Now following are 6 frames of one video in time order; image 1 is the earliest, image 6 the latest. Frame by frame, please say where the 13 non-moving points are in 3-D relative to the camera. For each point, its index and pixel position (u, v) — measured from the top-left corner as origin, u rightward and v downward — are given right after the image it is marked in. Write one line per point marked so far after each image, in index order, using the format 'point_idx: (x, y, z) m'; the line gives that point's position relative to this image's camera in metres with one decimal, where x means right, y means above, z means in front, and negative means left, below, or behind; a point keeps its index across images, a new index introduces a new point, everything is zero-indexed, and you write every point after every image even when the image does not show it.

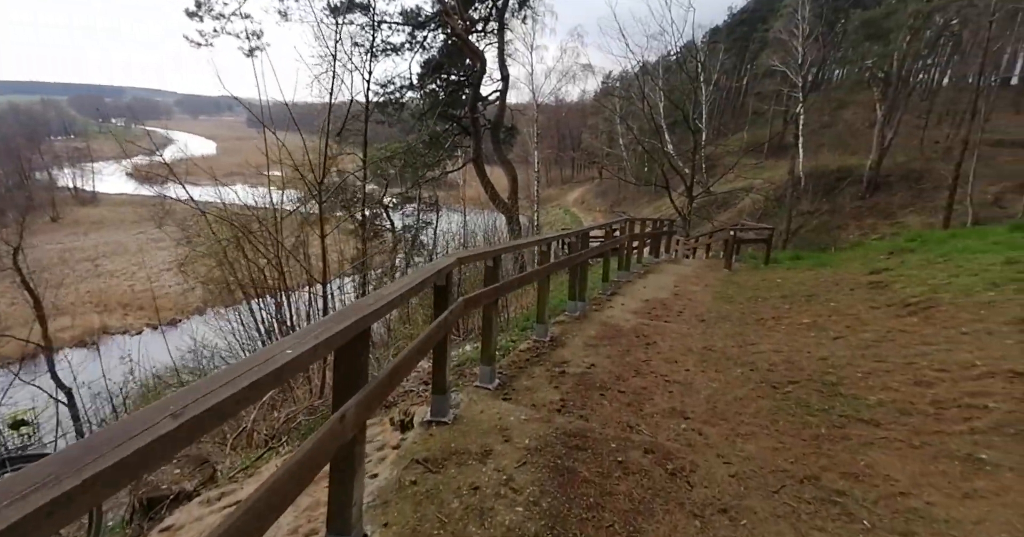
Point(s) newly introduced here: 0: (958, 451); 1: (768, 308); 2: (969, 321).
0: (+2.2, -0.9, +2.6) m
1: (+3.2, -0.5, +6.5) m
2: (+3.8, -0.4, +4.3) m
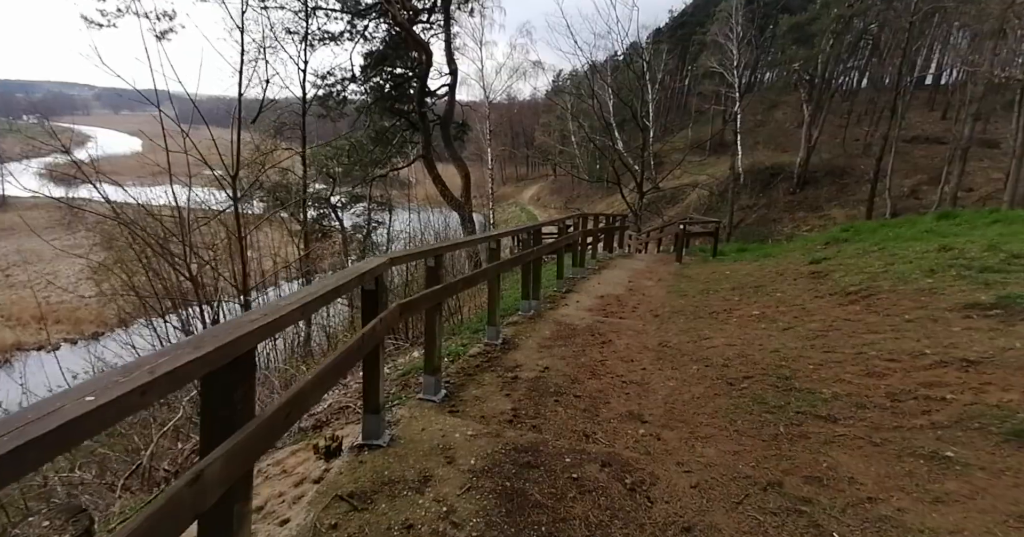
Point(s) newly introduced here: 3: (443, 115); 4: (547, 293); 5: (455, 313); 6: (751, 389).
0: (+1.9, -0.8, +2.5) m
1: (+2.6, -0.4, +6.5) m
2: (+3.3, -0.3, +4.3) m
3: (-2.3, +5.1, +17.6) m
4: (+0.5, -0.4, +7.7) m
5: (-0.8, -0.6, +7.3) m
6: (+1.6, -0.8, +3.4) m
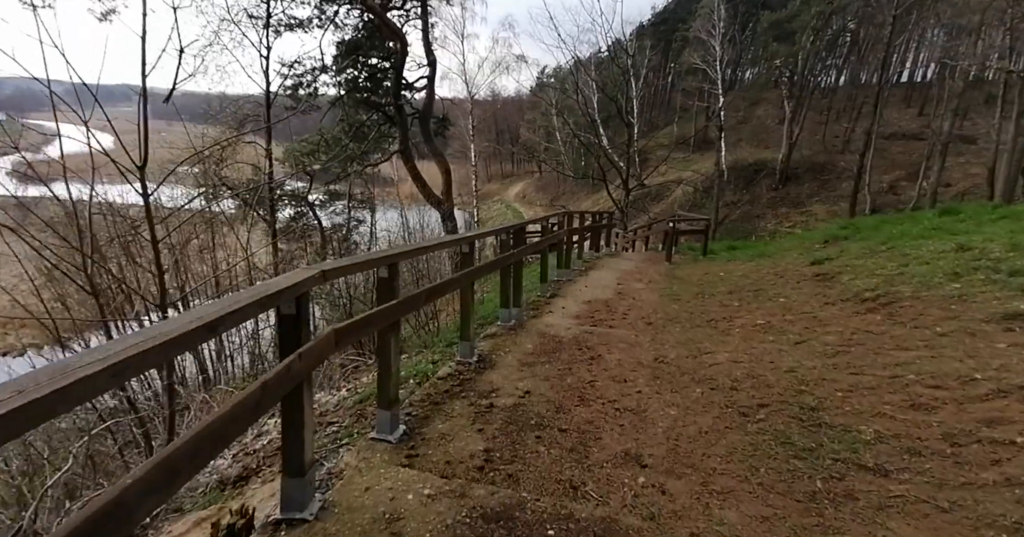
0: (+1.8, -0.9, +1.9) m
1: (+2.3, -0.4, +5.9) m
2: (+3.2, -0.3, +3.8) m
3: (-2.9, +5.1, +16.9) m
4: (+0.2, -0.4, +7.1) m
5: (-1.0, -0.7, +6.7) m
6: (+1.4, -0.8, +2.9) m
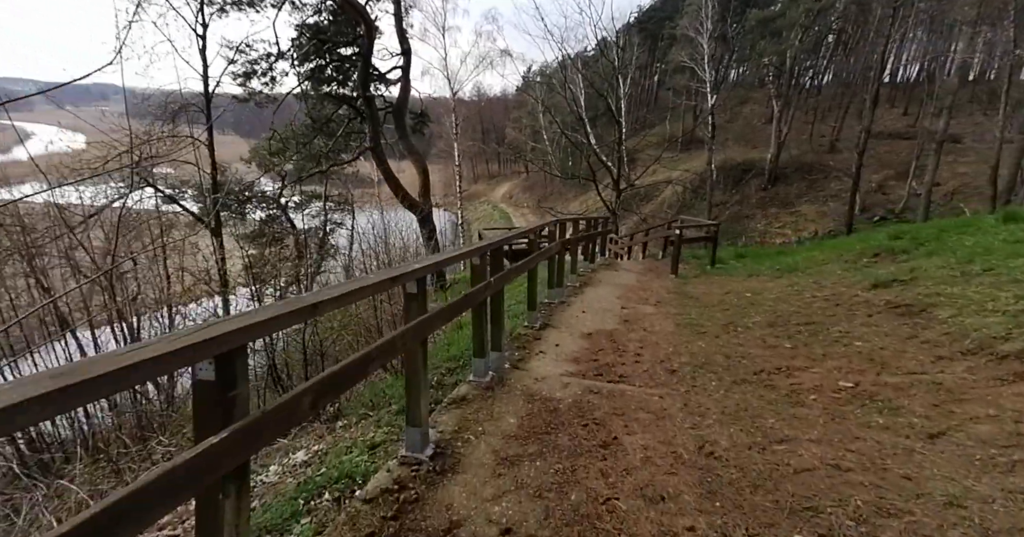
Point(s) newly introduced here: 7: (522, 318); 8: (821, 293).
0: (+1.7, -1.1, +0.5) m
1: (+2.1, -0.7, +4.5) m
2: (+3.0, -0.6, +2.4) m
3: (-3.4, +4.9, +15.4) m
4: (0.0, -0.7, +5.6) m
5: (-1.3, -0.9, +5.2) m
6: (+1.3, -1.1, +1.4) m
7: (+0.1, -0.6, +6.2) m
8: (+3.2, -0.3, +5.4) m
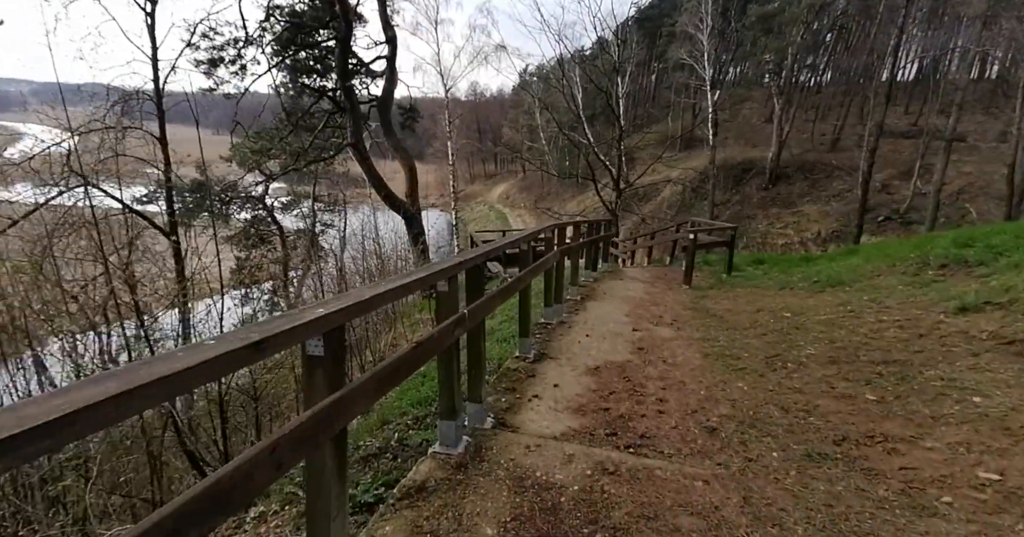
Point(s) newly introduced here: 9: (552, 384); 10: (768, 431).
0: (+1.6, -1.3, -0.6) m
1: (+2.0, -0.8, +3.4) m
2: (+2.9, -0.7, +1.3) m
3: (-3.6, +4.7, +14.2) m
4: (-0.1, -0.8, +4.5) m
5: (-1.4, -1.1, +4.1) m
6: (+1.2, -1.2, +0.3) m
7: (0.0, -0.8, +5.1) m
8: (+3.1, -0.4, +4.3) m
9: (+0.3, -0.9, +4.1) m
10: (+1.5, -0.9, +3.0) m
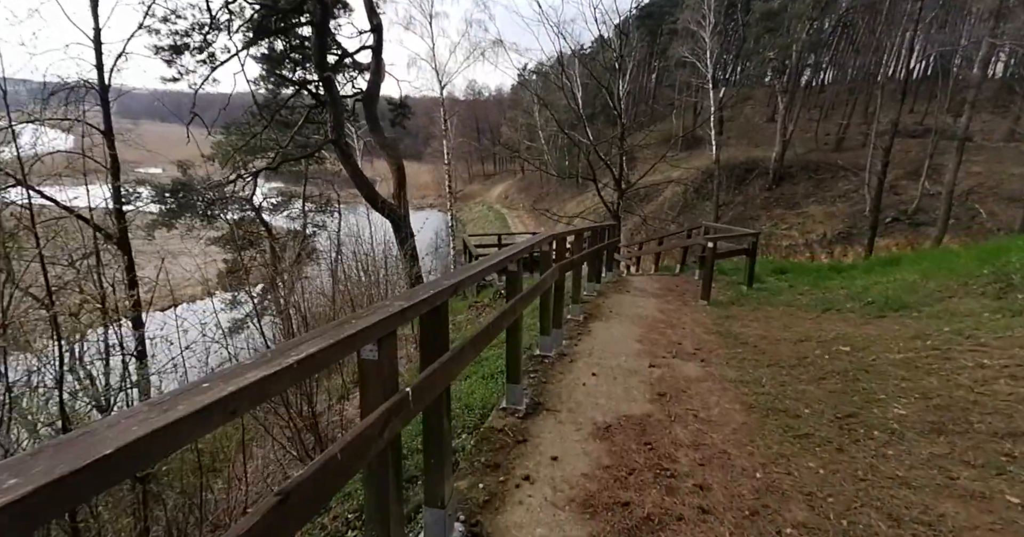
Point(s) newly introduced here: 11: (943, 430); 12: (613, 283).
0: (+1.5, -1.5, -1.7) m
1: (+1.9, -1.0, +2.3) m
2: (+2.8, -0.9, +0.2) m
3: (-3.7, +4.5, +13.1) m
4: (-0.2, -1.0, +3.4) m
5: (-1.5, -1.3, +3.0) m
6: (+1.1, -1.4, -0.8) m
7: (-0.1, -0.9, +4.0) m
8: (+3.0, -0.6, +3.2) m
9: (+0.2, -1.1, +3.0) m
10: (+1.4, -1.1, +2.0) m
11: (+2.3, -0.8, +2.8) m
12: (+1.7, -0.3, +8.5) m
